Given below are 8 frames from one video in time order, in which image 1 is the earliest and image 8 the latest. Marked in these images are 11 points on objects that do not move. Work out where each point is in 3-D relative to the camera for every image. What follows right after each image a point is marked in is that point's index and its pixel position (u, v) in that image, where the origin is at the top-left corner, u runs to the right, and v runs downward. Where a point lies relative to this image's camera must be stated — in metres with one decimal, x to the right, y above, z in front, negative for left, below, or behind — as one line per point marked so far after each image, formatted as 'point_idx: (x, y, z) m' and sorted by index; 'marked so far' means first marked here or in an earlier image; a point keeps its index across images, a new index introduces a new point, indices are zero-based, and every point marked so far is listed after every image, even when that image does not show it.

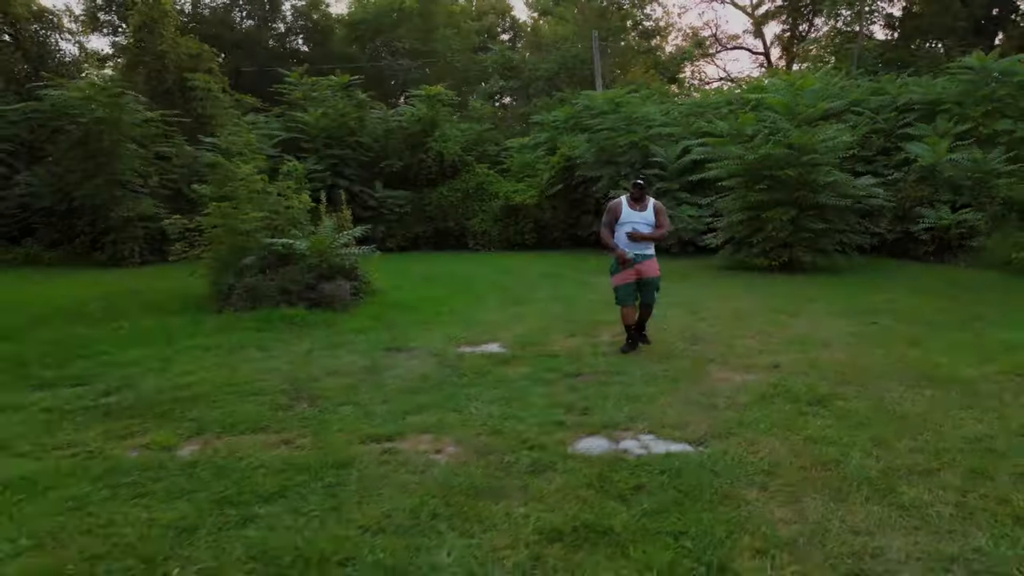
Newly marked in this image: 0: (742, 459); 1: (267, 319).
0: (+0.9, -0.7, +2.9) m
1: (-2.0, -0.2, +5.9) m
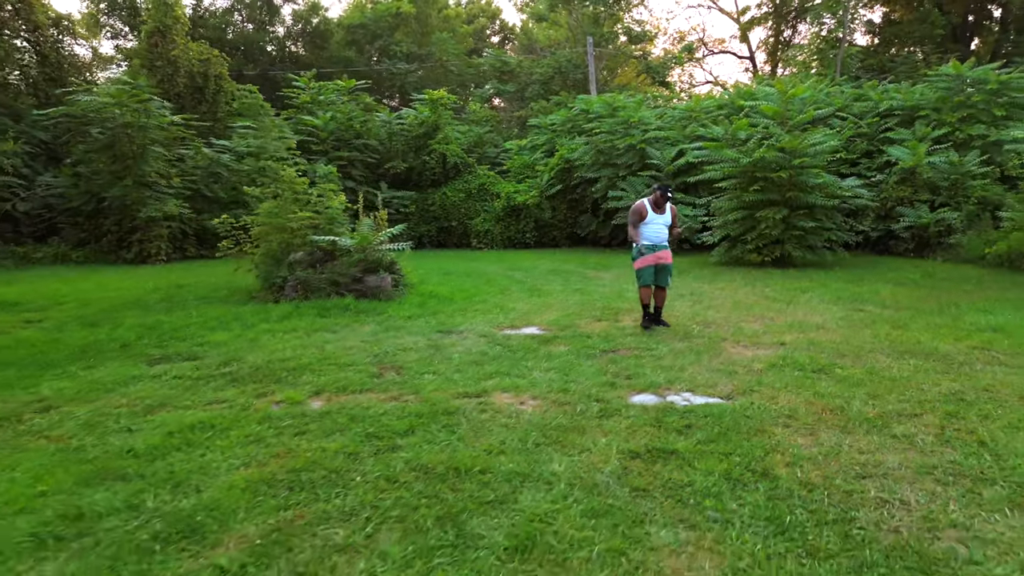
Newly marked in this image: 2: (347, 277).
0: (+1.3, -0.6, +3.6) m
1: (-1.7, -0.2, +6.6) m
2: (-1.6, +0.1, +7.3) m
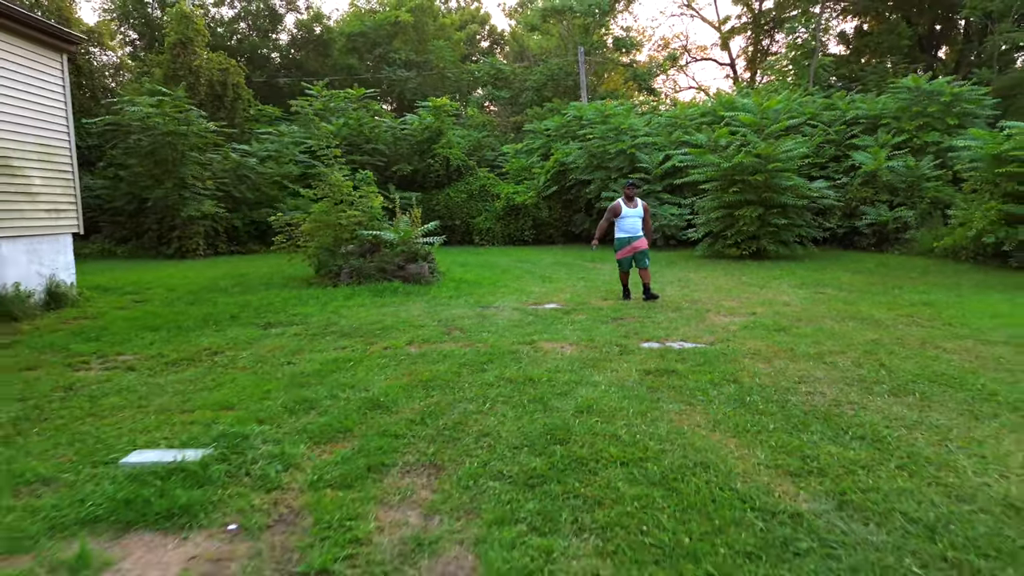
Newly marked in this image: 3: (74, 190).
0: (+1.6, -0.4, +5.1) m
1: (-1.4, 0.0, +7.9) m
2: (-1.4, +0.3, +8.7) m
3: (-4.5, +1.0, +7.7) m
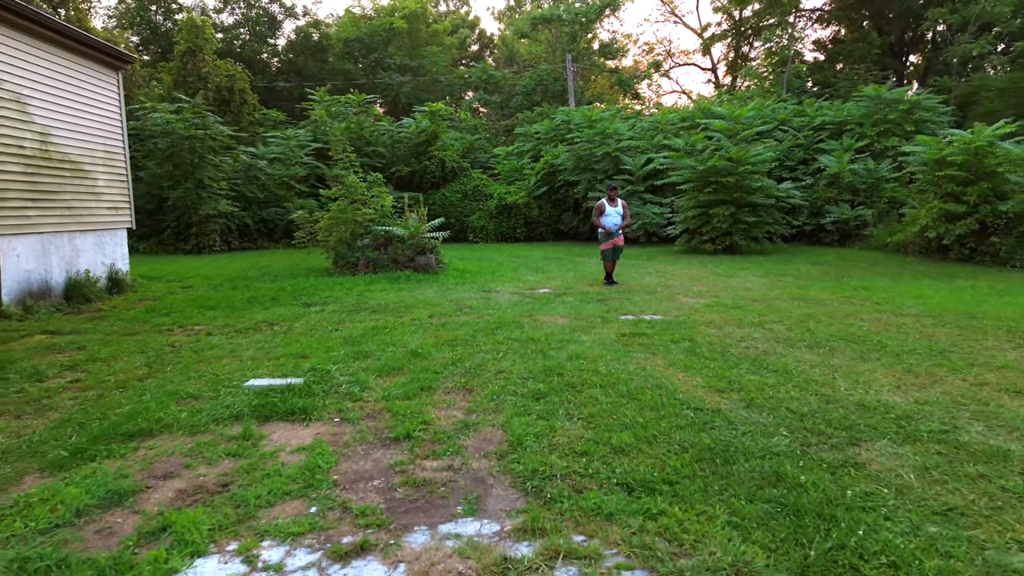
0: (+1.6, -0.3, +6.2) m
1: (-1.5, +0.1, +9.1) m
2: (-1.5, +0.4, +9.8) m
3: (-4.6, +1.2, +8.7) m
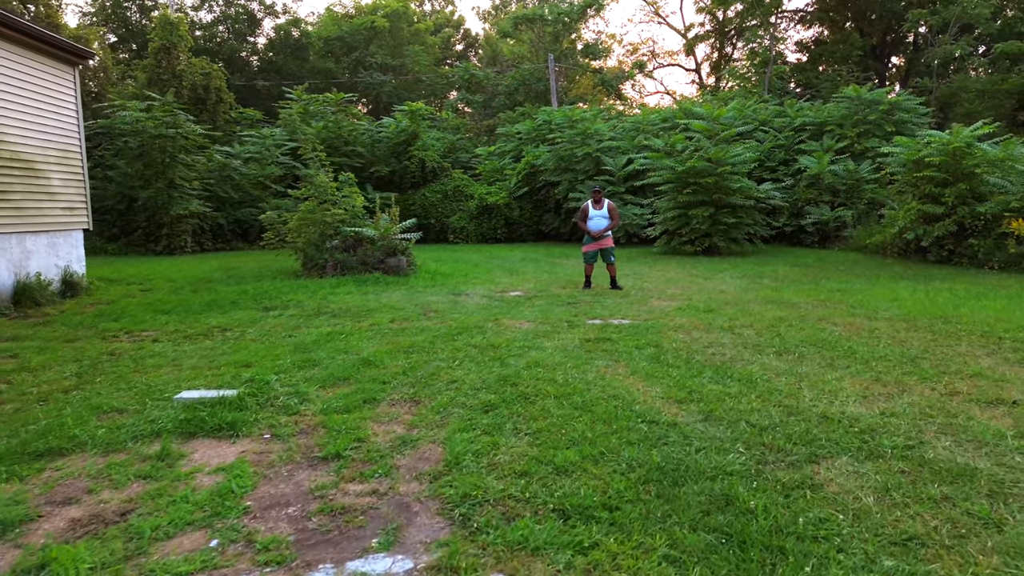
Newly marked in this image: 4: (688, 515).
0: (+1.3, -0.3, +6.1) m
1: (-1.8, +0.1, +8.9) m
2: (-1.8, +0.4, +9.6) m
3: (-4.9, +1.1, +8.5) m
4: (+0.6, -0.7, +2.4) m
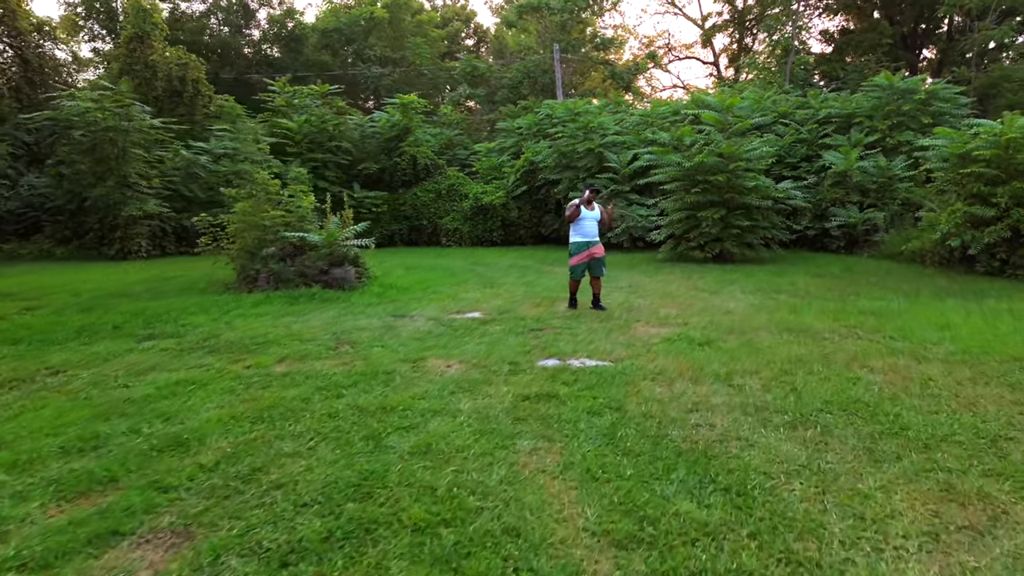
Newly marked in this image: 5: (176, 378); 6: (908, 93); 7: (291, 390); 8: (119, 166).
0: (+0.8, -0.5, +4.5) m
1: (-2.2, -0.1, +7.4) m
2: (-2.2, +0.2, +8.1) m
3: (-5.3, +1.0, +7.1) m
4: (0.0, -0.9, +0.9) m
5: (-1.9, -0.5, +4.2) m
6: (+7.5, +3.7, +13.9) m
7: (-1.2, -0.5, +4.0) m
8: (-7.0, +2.2, +13.2) m
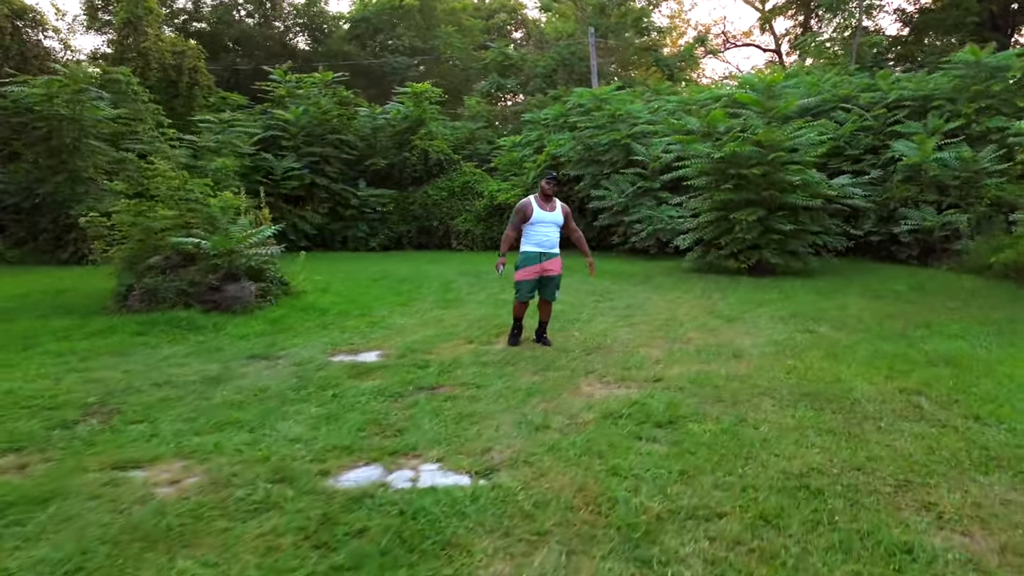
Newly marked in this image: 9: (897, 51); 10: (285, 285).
0: (0.0, -0.7, +2.5) m
1: (-2.7, -0.3, +5.7) m
2: (-2.7, 0.0, +6.4) m
3: (-5.8, +0.8, +5.6) m
4: (-1.1, -1.1, -1.1) m
5: (-2.7, -0.7, +2.4) m
6: (+7.5, +3.4, +11.3) m
7: (-2.0, -0.7, +2.2) m
8: (-7.0, +2.0, +11.8) m
9: (+10.4, +6.5, +20.0) m
10: (-2.1, 0.0, +7.0) m
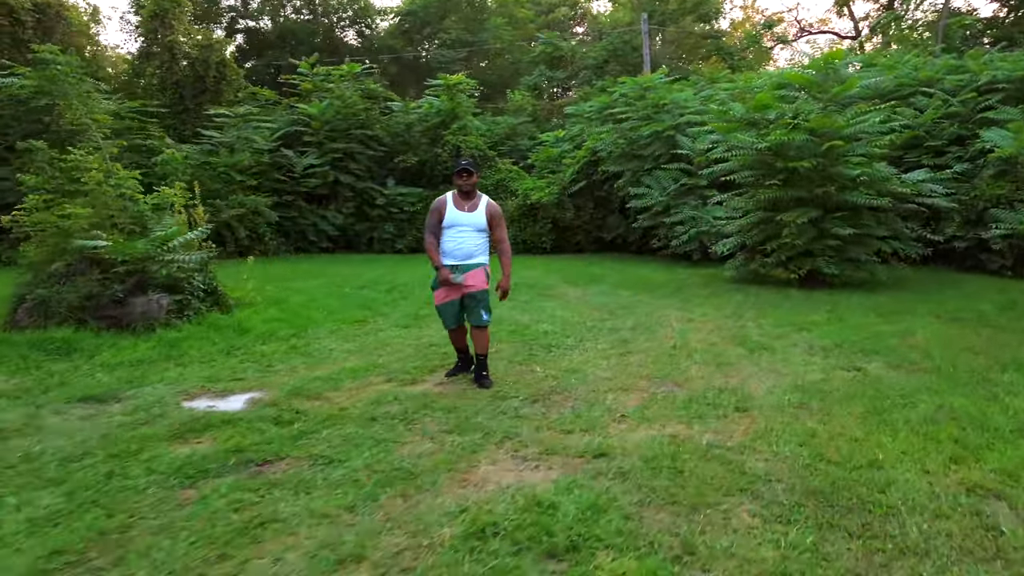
0: (-0.7, -0.8, +1.3) m
1: (-3.1, -0.4, +4.7) m
2: (-2.9, -0.1, +5.3) m
3: (-6.2, +0.8, +4.9) m
4: (-2.1, -1.2, -2.2) m
5: (-3.4, -0.8, +1.4) m
6: (+7.7, +3.2, +9.3) m
7: (-2.7, -0.8, +1.1) m
8: (-6.7, +2.0, +11.2) m
9: (+11.4, +6.2, +17.7) m
10: (-2.4, -0.1, +5.9) m
